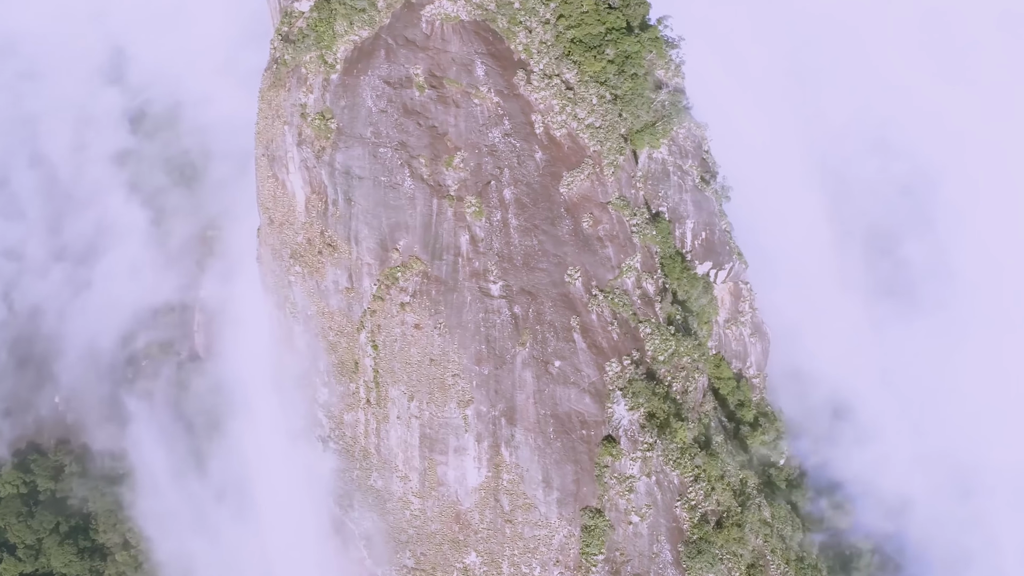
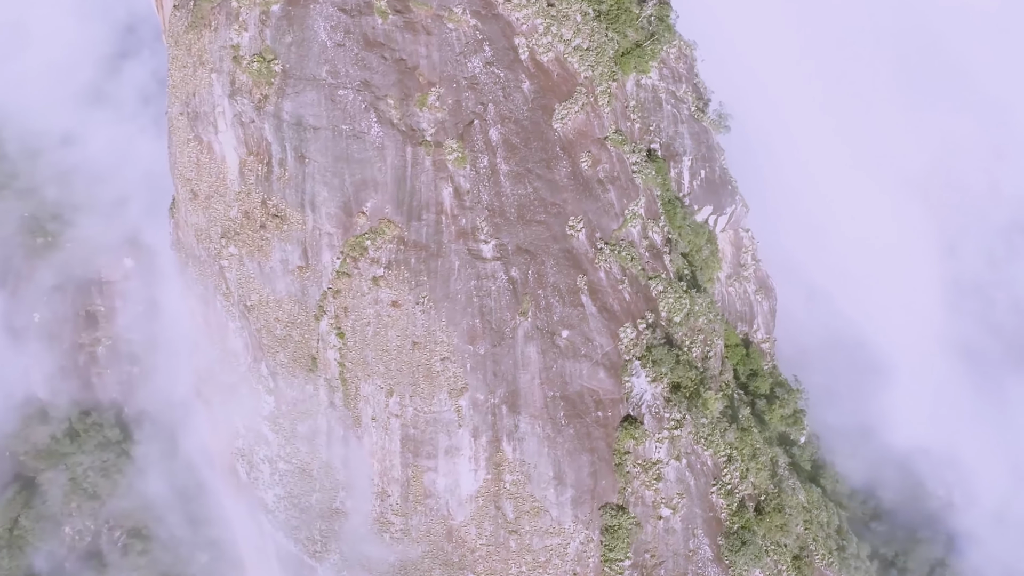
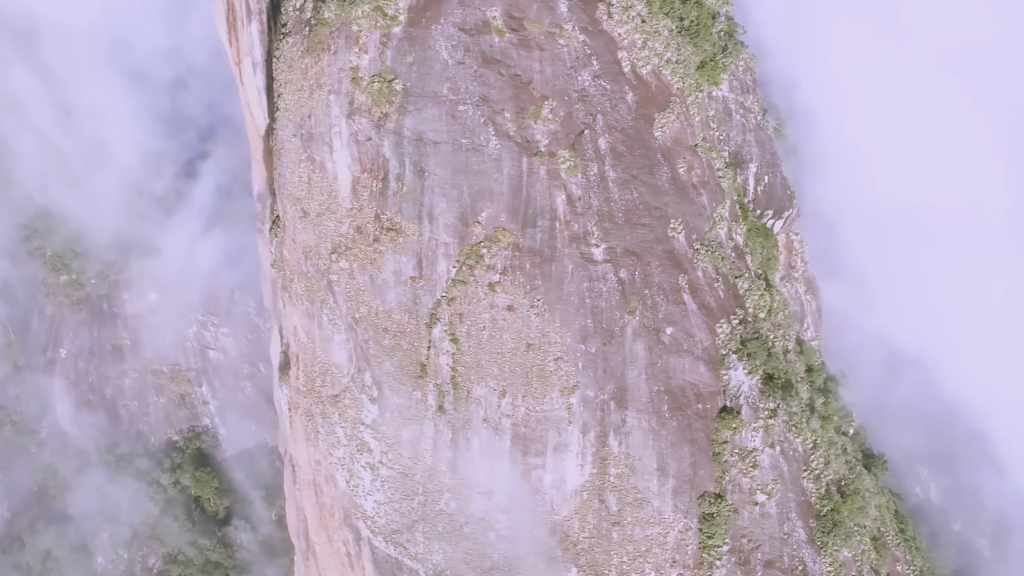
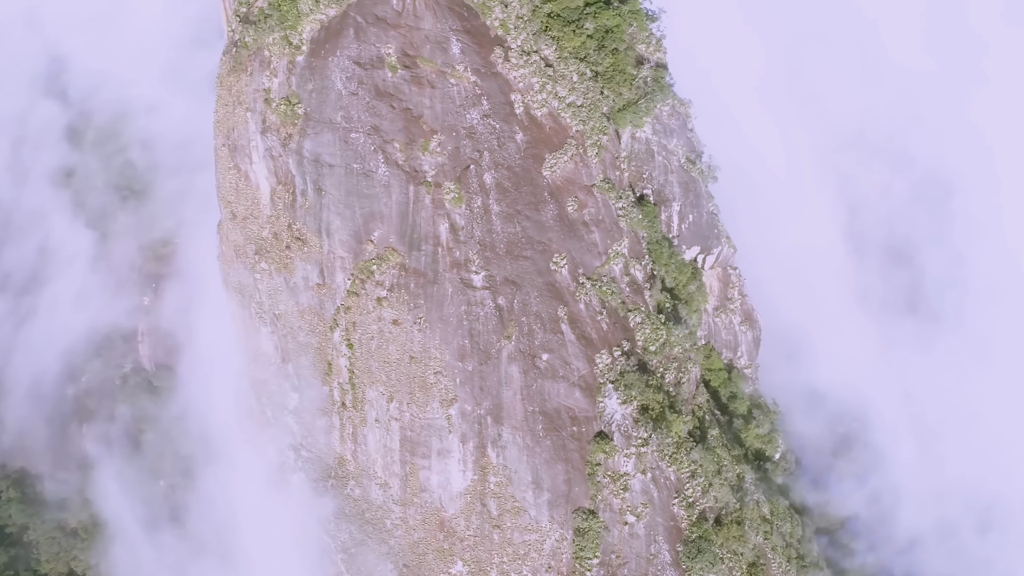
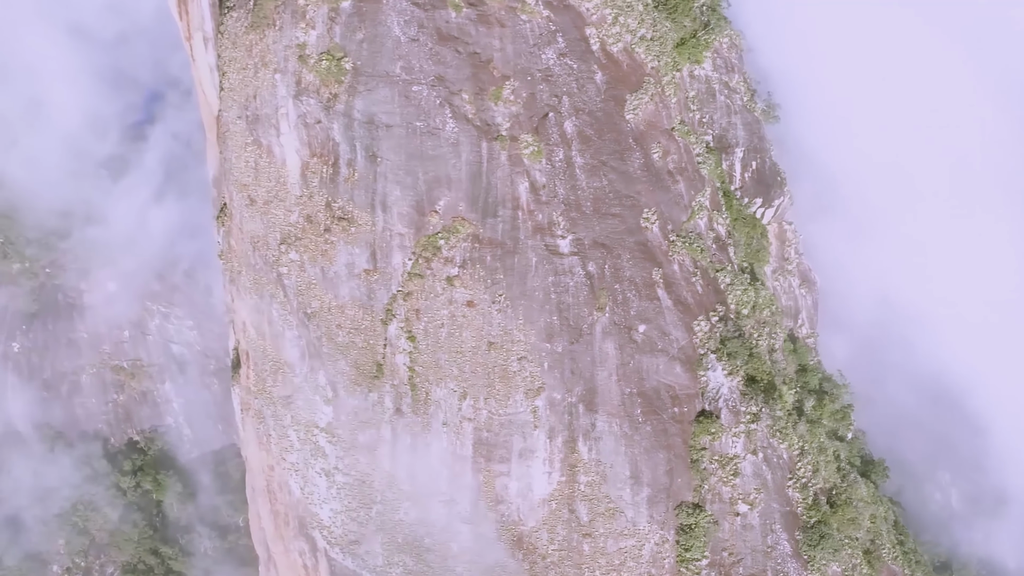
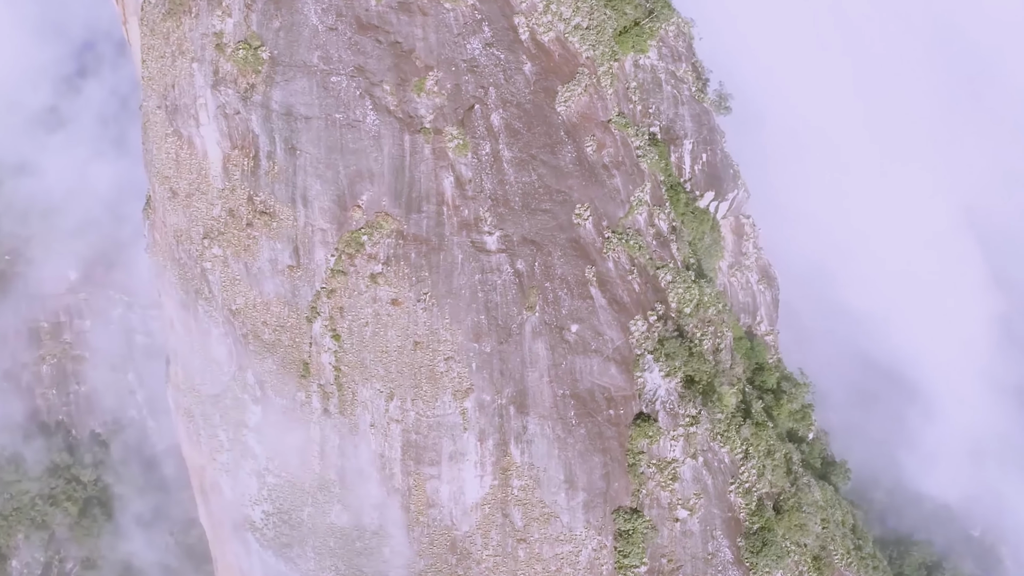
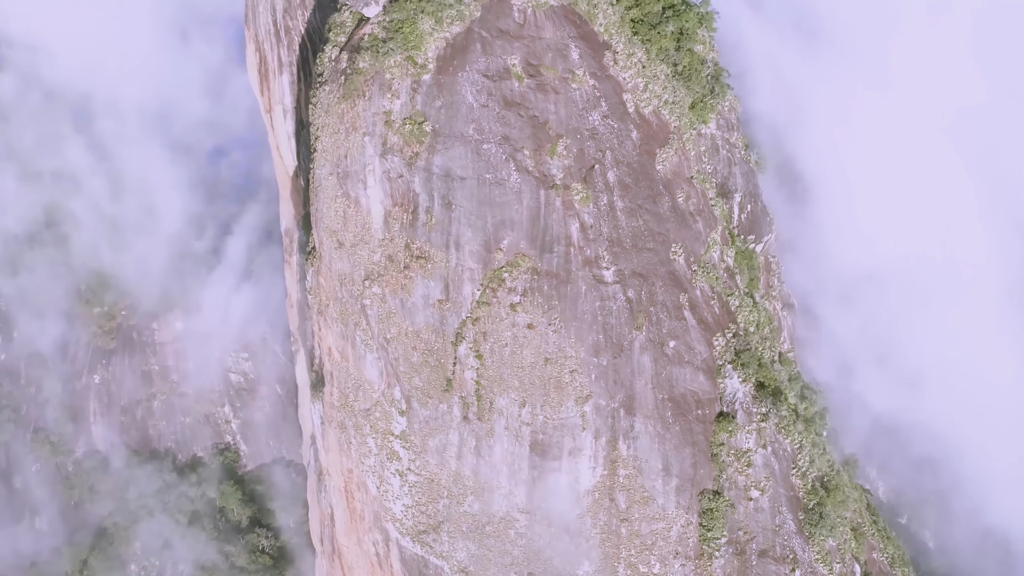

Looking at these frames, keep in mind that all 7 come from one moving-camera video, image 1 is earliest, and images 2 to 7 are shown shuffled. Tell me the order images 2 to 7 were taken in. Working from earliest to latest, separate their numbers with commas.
4, 2, 6, 5, 3, 7
